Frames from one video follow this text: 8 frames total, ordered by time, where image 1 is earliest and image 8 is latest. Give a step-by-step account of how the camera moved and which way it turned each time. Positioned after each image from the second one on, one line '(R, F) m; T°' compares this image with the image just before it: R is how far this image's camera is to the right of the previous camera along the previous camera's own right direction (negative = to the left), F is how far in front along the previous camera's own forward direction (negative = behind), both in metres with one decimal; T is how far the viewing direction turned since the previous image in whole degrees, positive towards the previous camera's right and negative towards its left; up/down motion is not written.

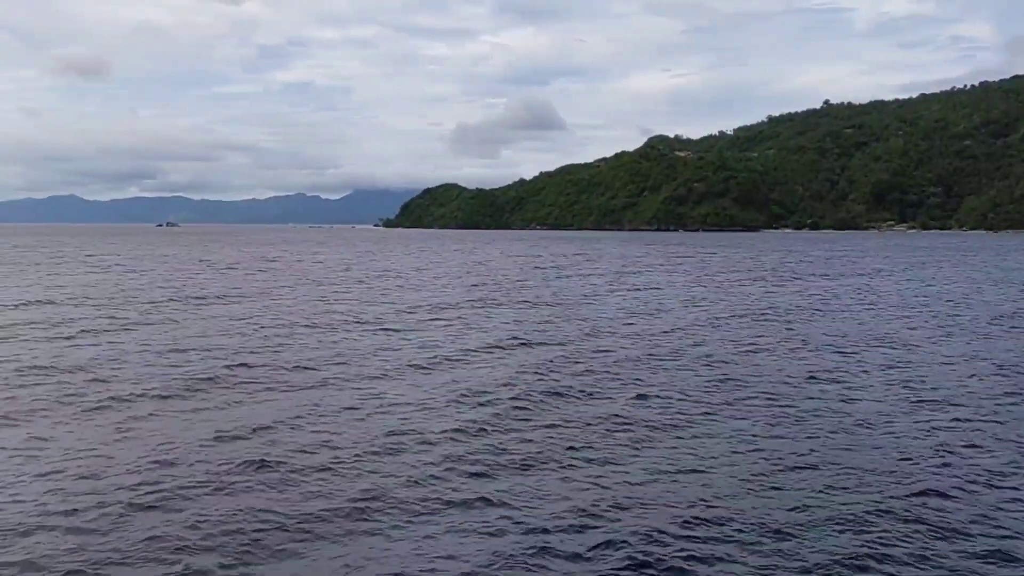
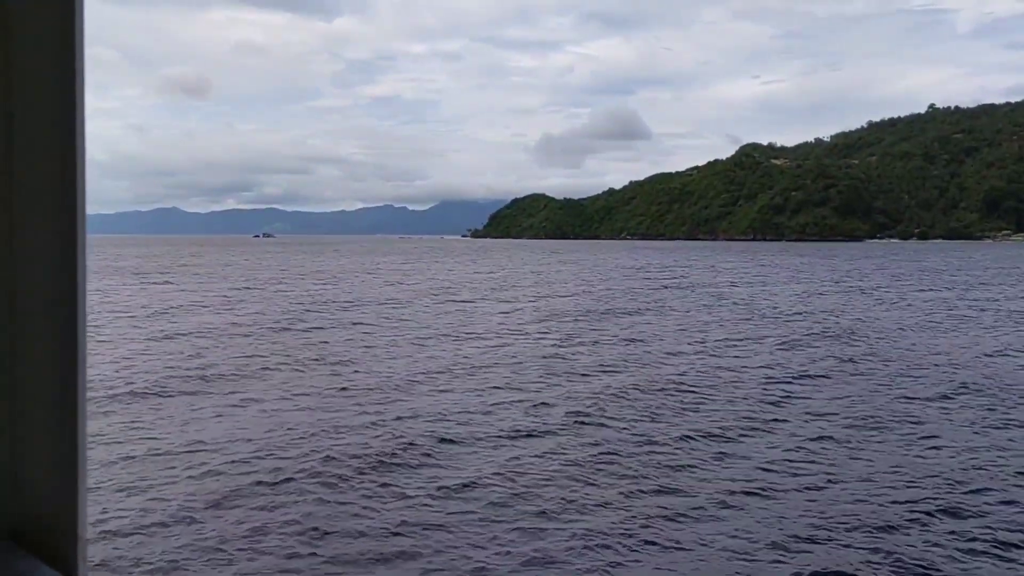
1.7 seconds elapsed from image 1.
(0.0, +0.1) m; -6°
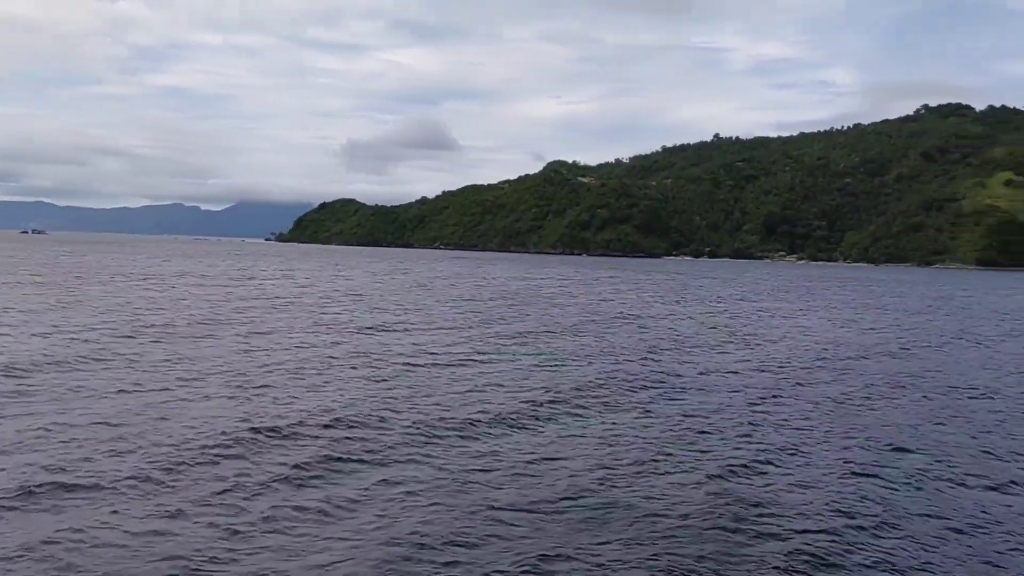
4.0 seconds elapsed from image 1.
(-7.9, -3.5) m; +13°
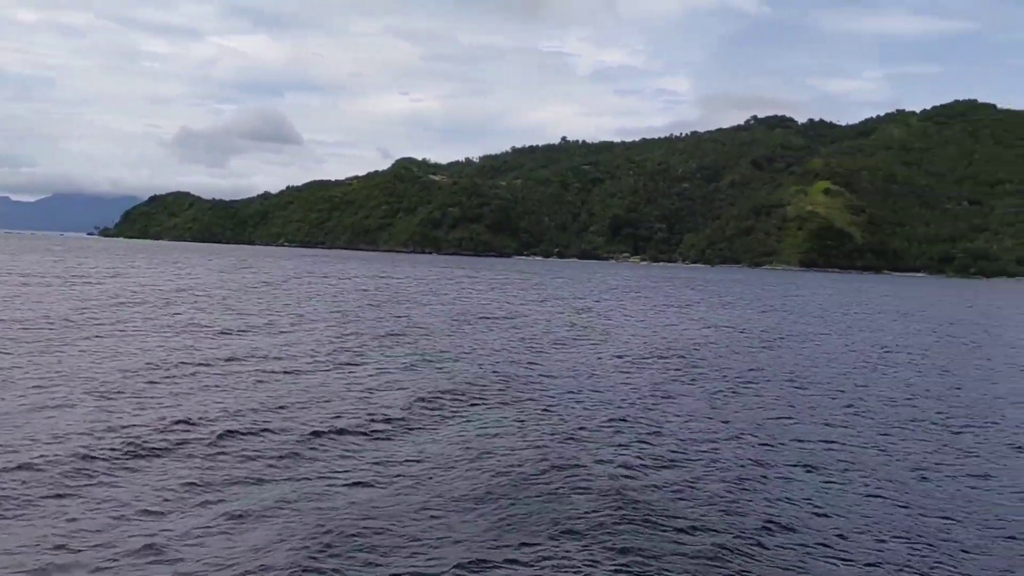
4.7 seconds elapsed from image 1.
(-5.5, -0.2) m; +10°
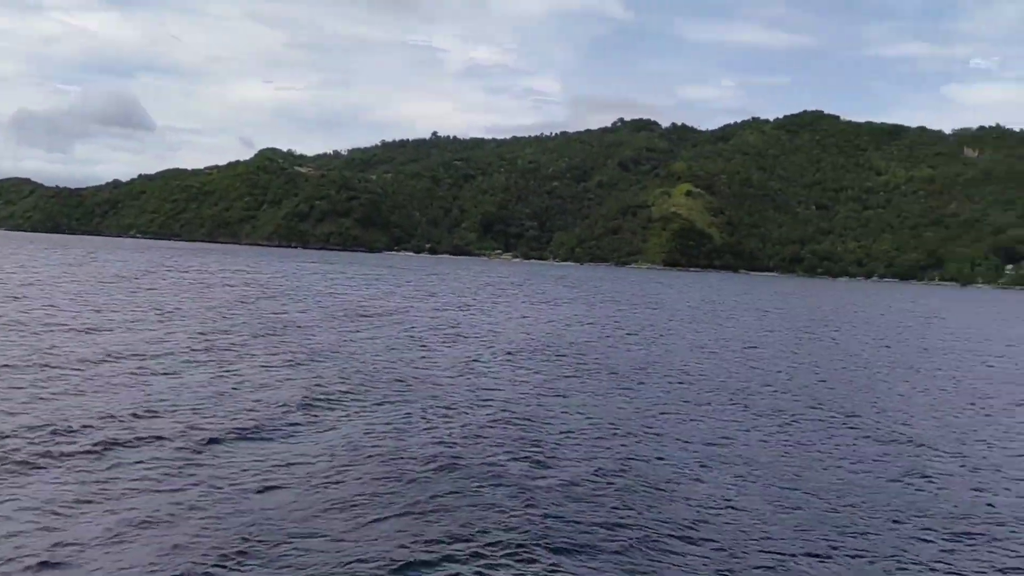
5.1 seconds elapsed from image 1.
(-3.3, +1.1) m; +9°
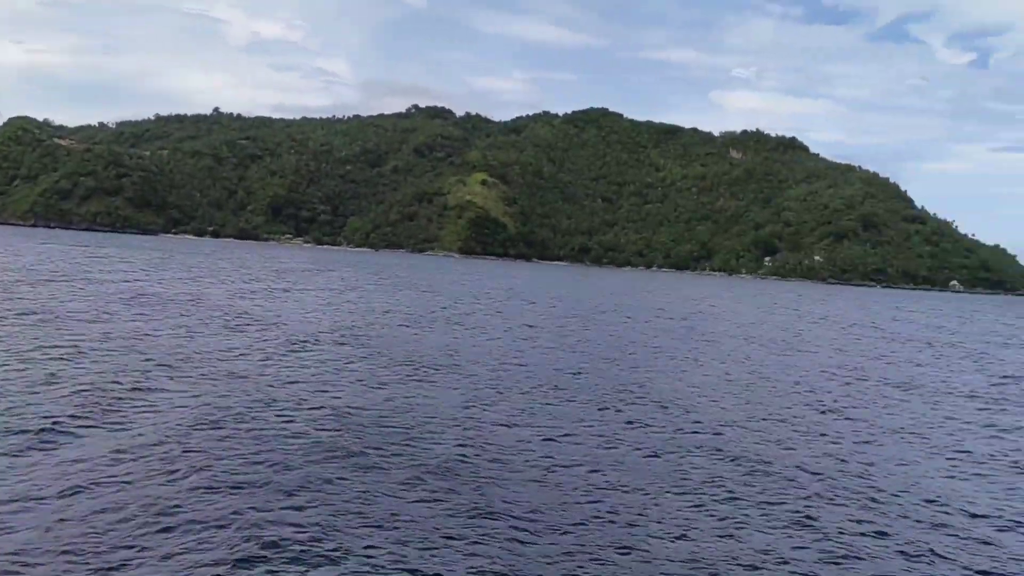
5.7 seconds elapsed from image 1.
(-5.5, +3.5) m; +14°
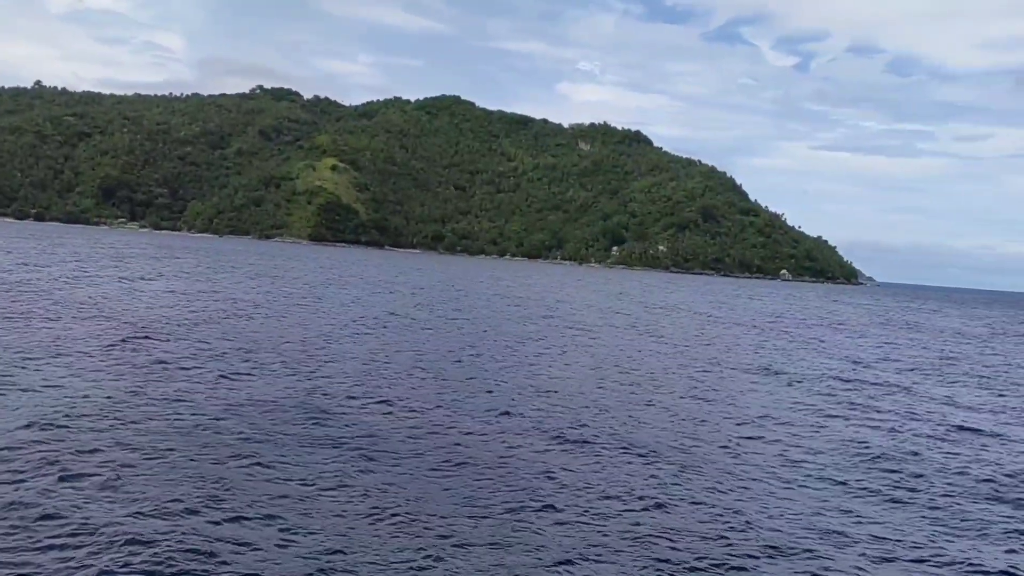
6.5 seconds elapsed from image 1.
(-6.4, +1.8) m; +10°
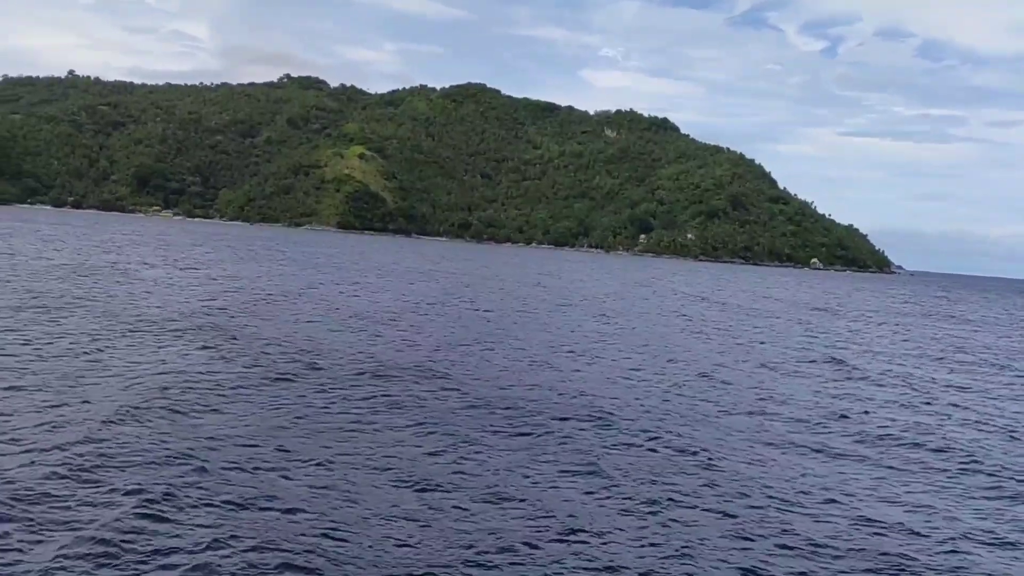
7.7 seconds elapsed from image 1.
(-7.3, -1.6) m; -1°
